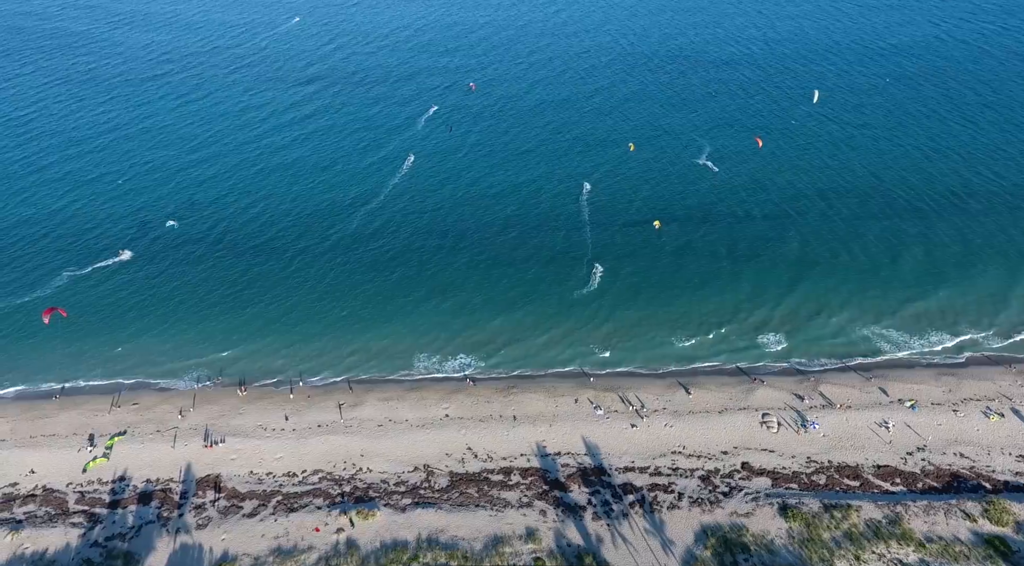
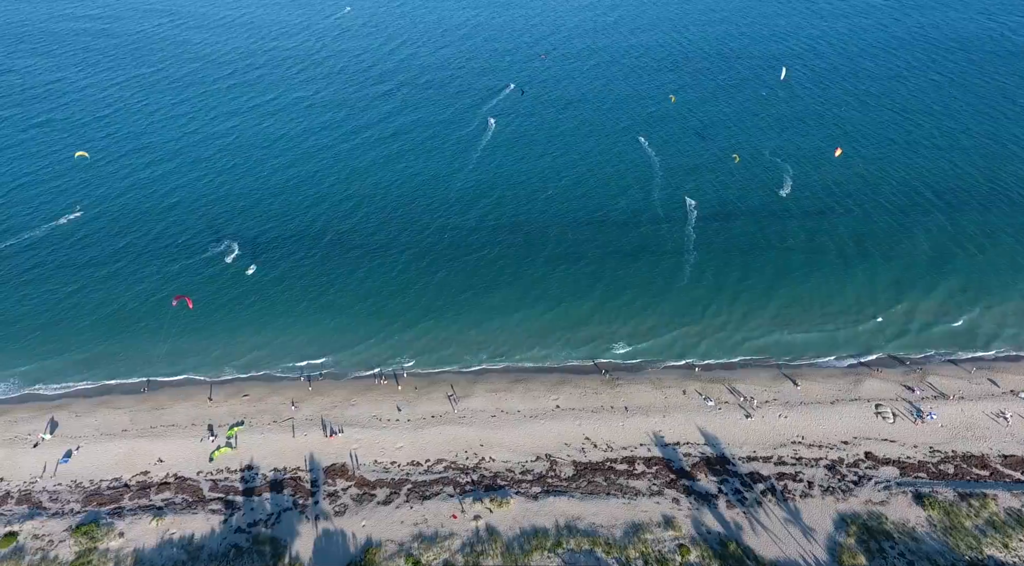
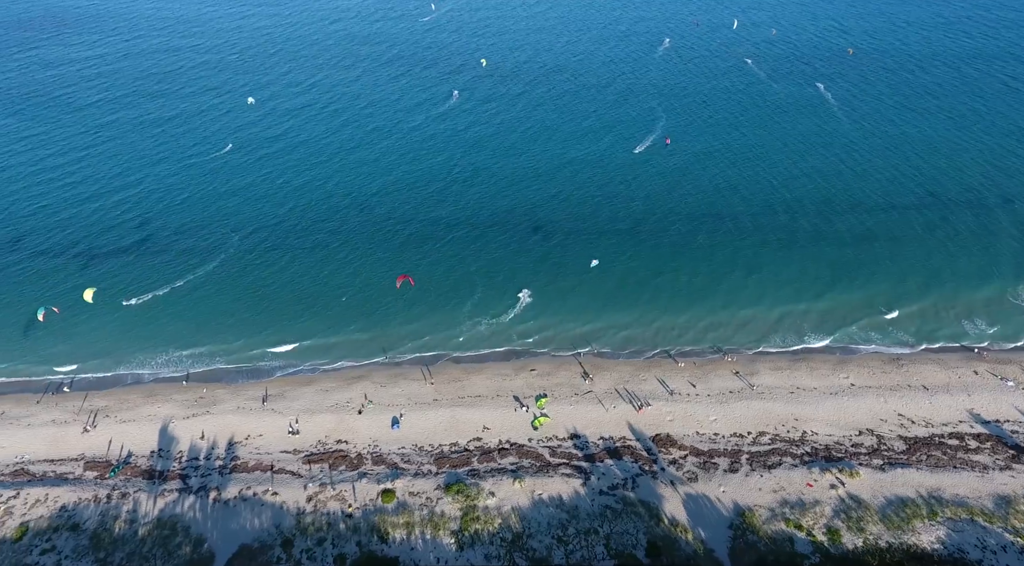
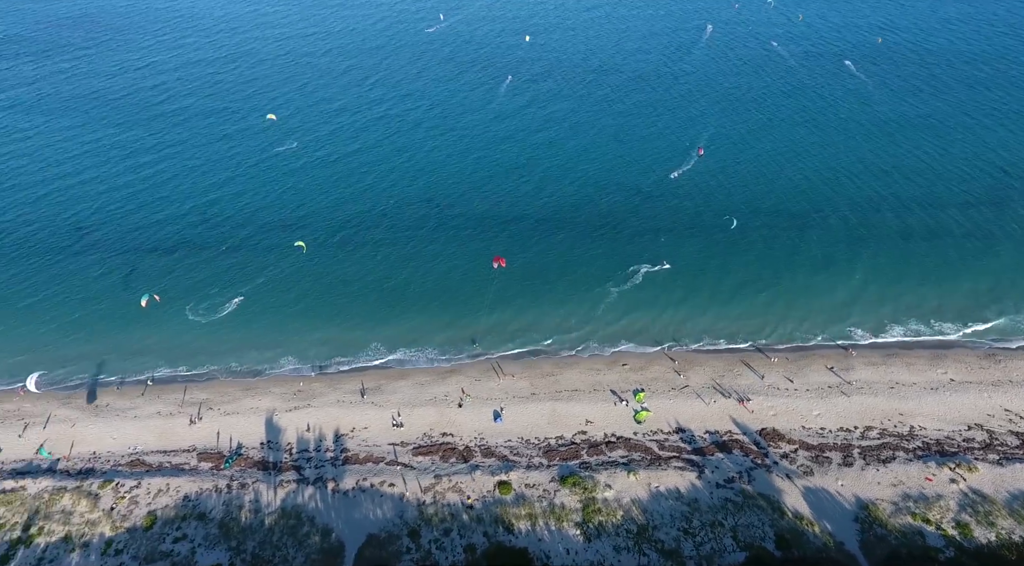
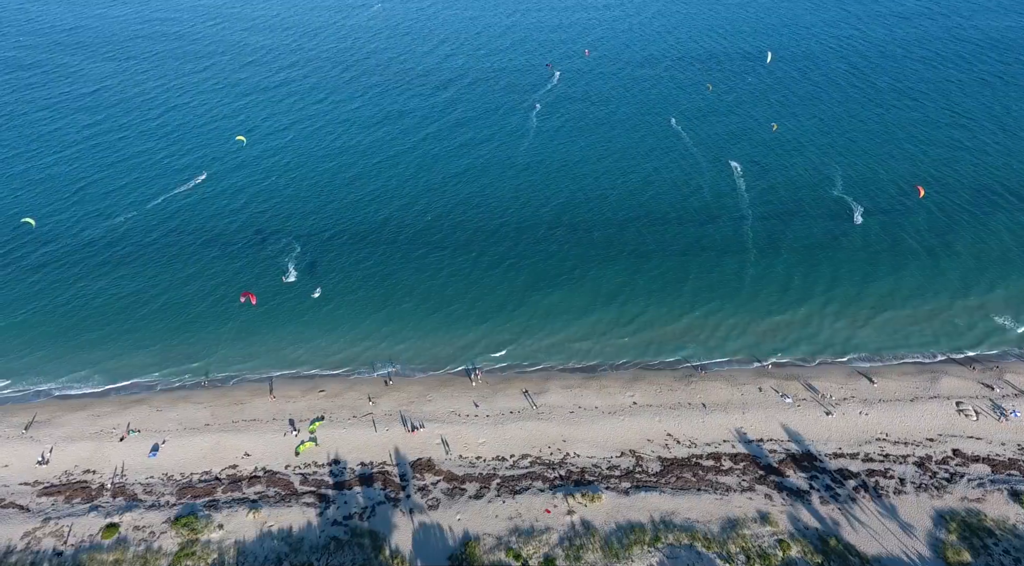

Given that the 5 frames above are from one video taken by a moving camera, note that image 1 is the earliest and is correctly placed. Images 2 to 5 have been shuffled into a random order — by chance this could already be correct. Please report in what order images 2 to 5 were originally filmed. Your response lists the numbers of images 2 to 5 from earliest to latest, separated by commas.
2, 5, 3, 4
